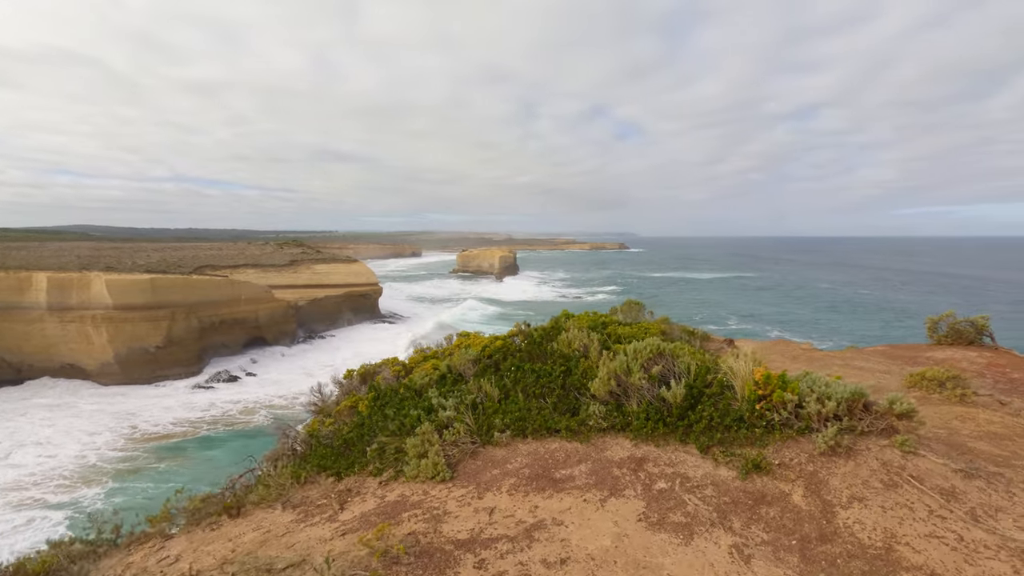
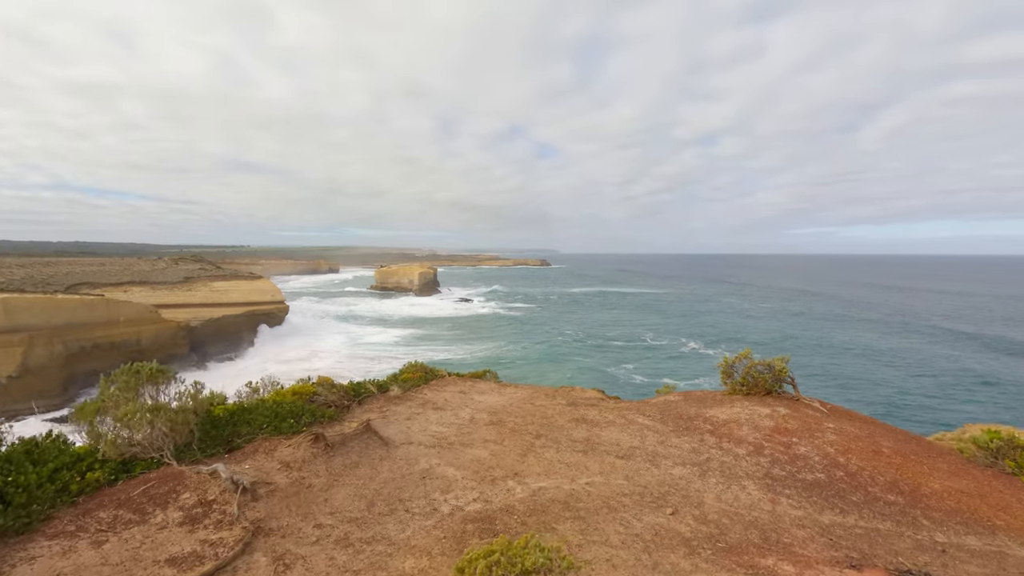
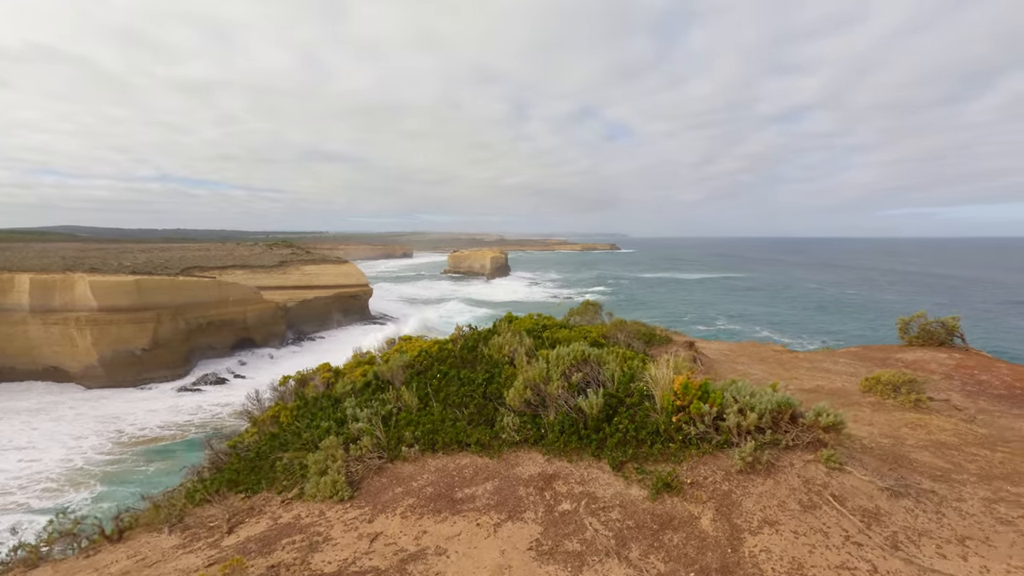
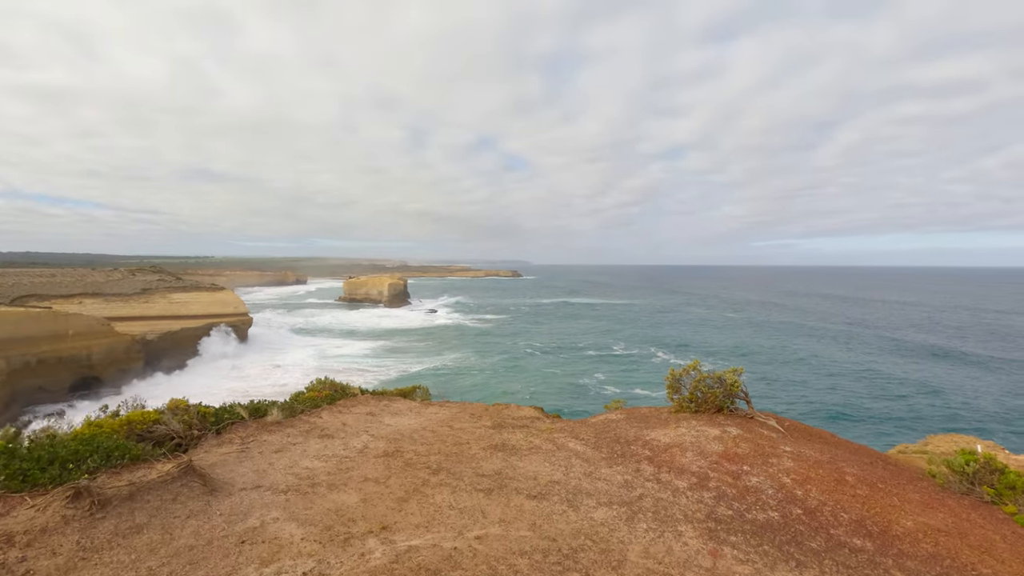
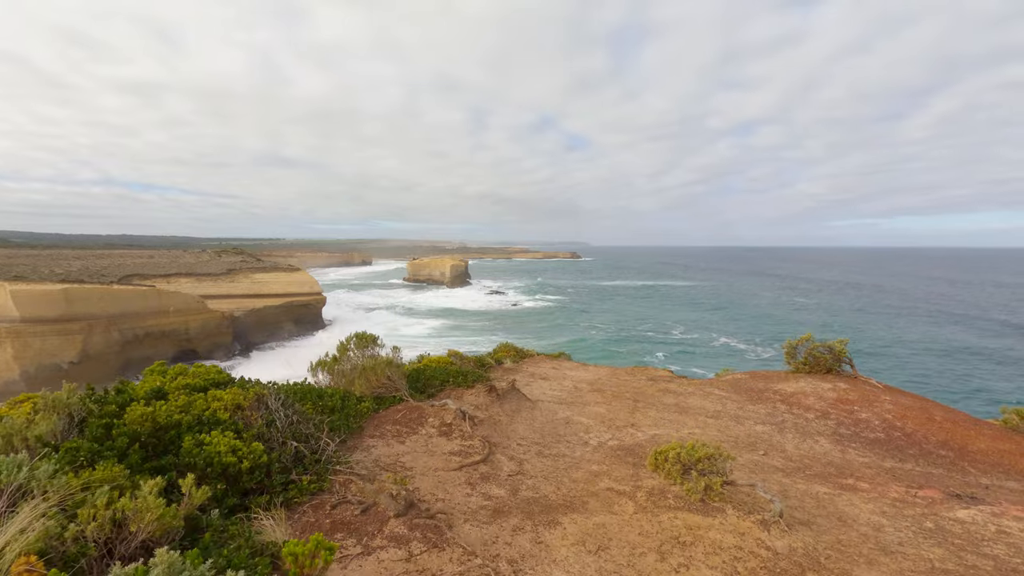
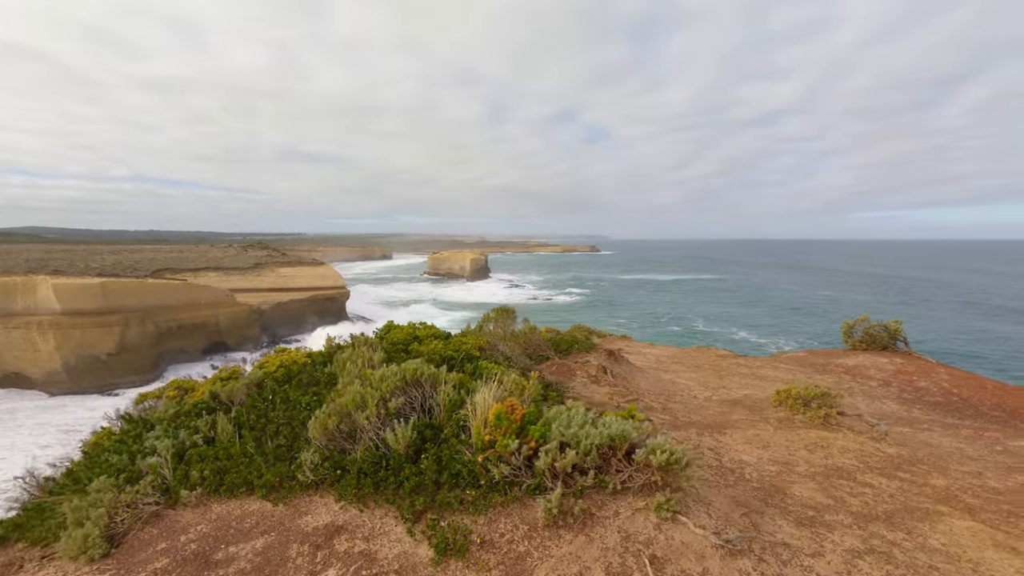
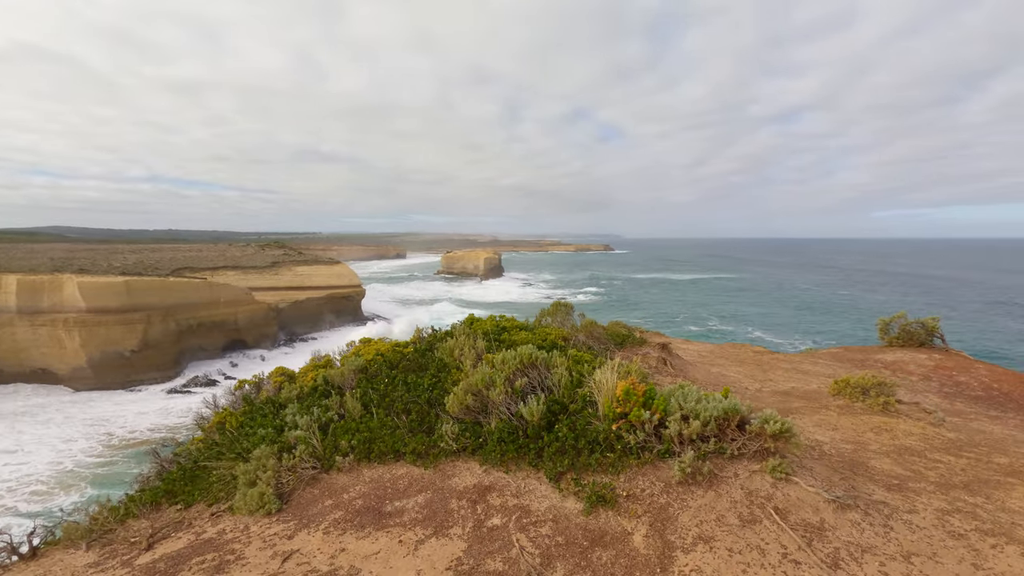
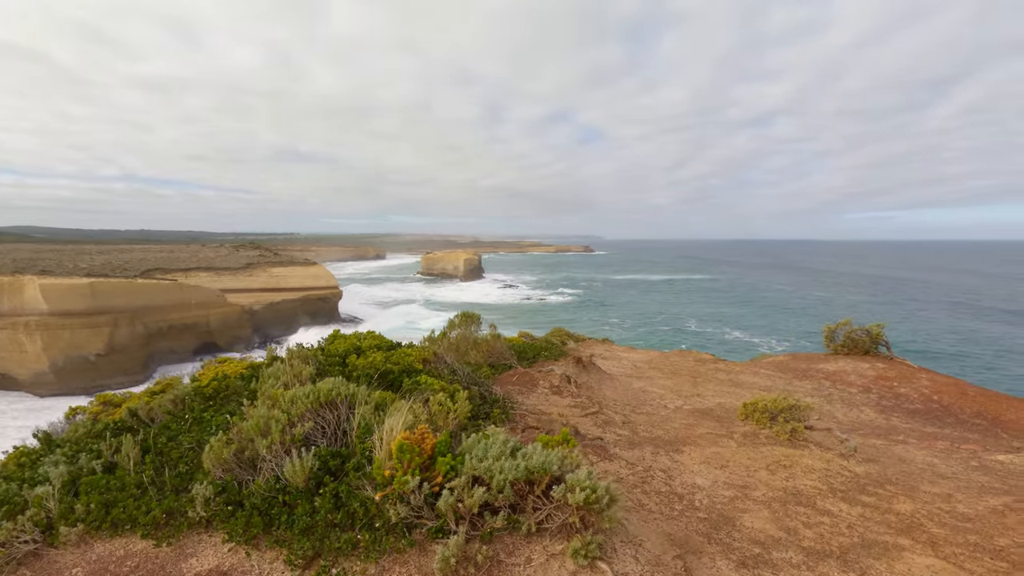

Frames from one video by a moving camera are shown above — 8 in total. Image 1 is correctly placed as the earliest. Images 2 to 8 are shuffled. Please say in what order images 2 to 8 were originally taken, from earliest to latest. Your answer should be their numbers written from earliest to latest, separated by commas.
3, 7, 6, 8, 5, 2, 4
